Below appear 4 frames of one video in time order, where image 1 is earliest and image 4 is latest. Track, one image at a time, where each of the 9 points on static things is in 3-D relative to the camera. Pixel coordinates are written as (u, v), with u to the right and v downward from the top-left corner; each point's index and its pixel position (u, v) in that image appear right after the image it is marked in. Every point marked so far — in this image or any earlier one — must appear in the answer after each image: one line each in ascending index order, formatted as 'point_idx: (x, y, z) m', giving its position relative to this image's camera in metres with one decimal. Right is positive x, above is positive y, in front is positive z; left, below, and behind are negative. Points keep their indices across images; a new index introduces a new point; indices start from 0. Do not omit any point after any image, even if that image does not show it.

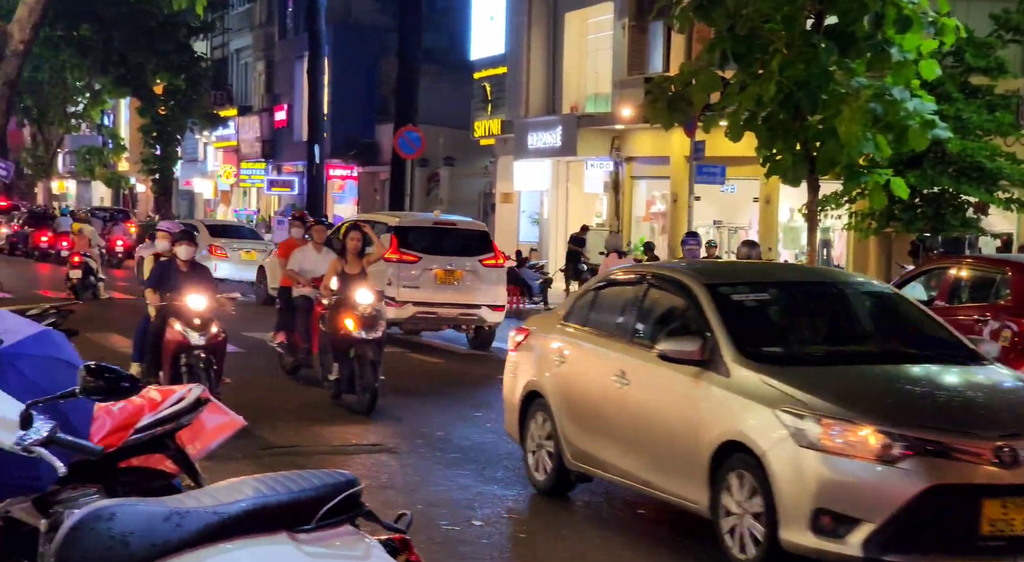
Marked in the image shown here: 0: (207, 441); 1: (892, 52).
0: (-1.3, -0.7, +5.5) m
1: (+4.2, +2.6, +14.2) m
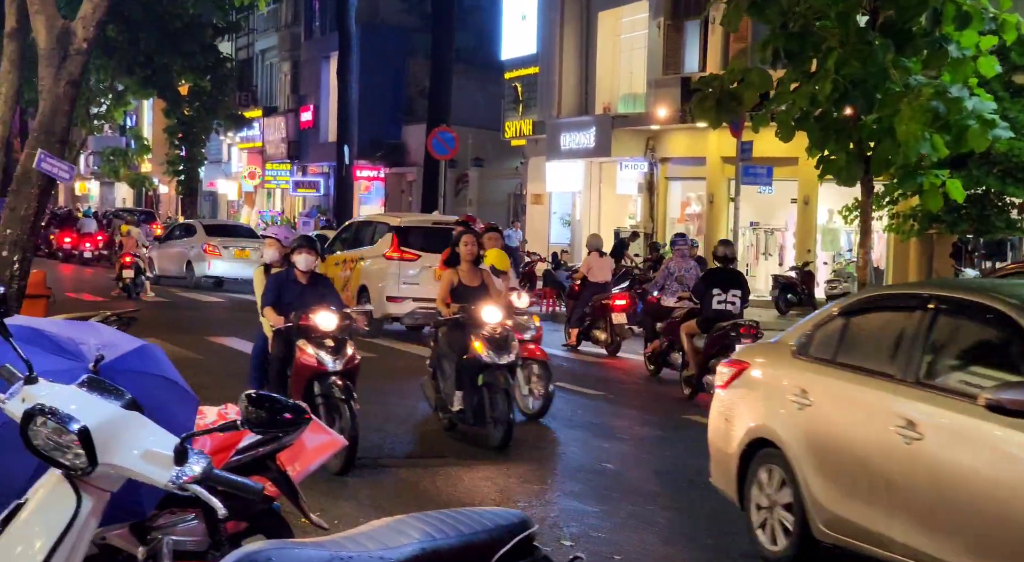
0: (-0.8, -0.7, +5.2) m
1: (+4.8, +2.5, +13.8) m
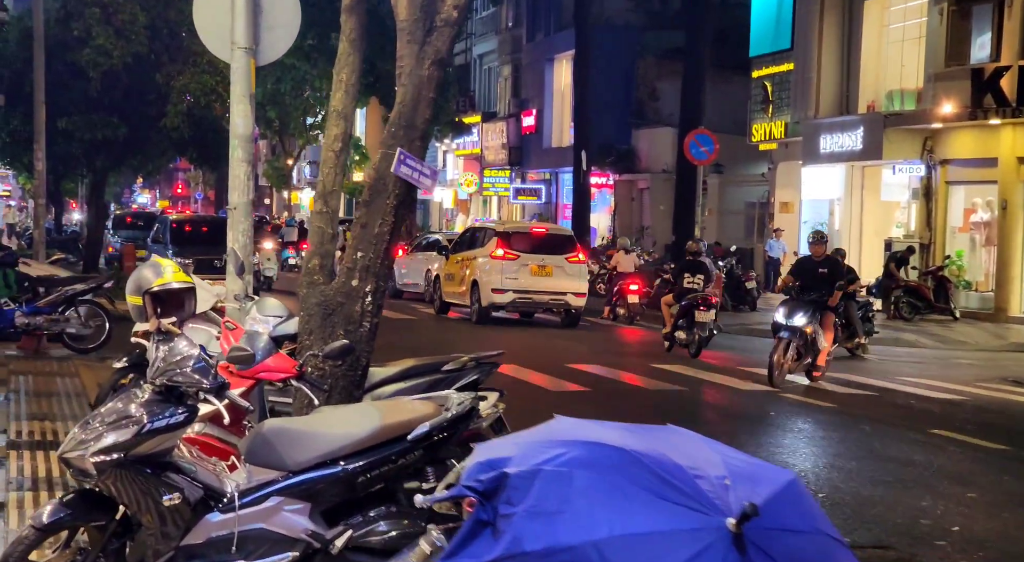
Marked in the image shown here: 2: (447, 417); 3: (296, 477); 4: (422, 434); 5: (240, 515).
0: (+1.2, -0.9, +3.1) m
1: (+8.0, +2.3, +10.8) m
2: (-0.3, -0.6, +5.4) m
3: (-0.9, -0.8, +5.1) m
4: (-0.4, -0.6, +5.3) m
5: (-1.1, -0.9, +5.1) m
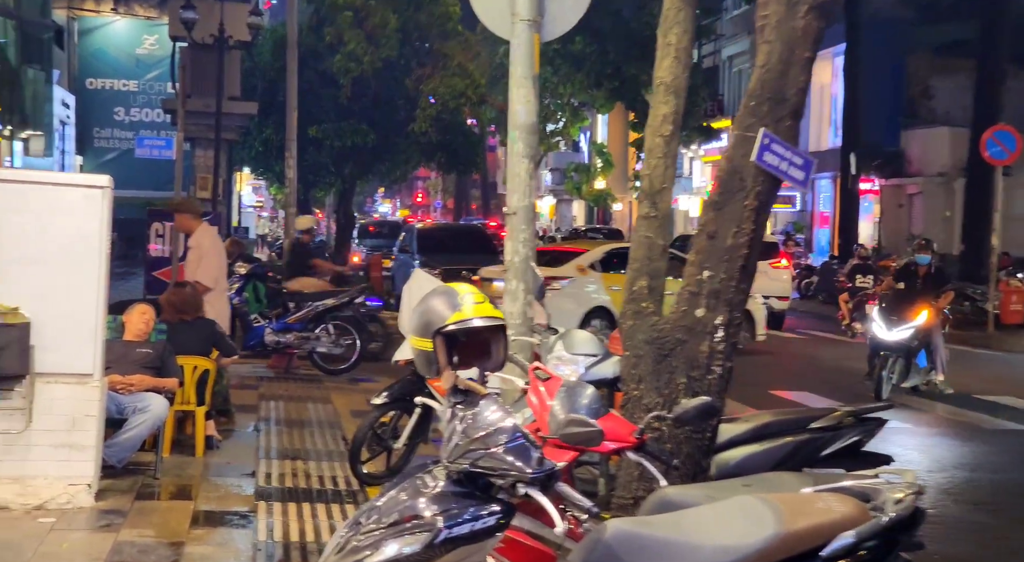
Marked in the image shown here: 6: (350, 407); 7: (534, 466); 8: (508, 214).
0: (+2.0, -1.0, +1.1) m
1: (+10.1, +2.1, +7.5) m
2: (+1.0, -0.7, +3.6) m
3: (+0.4, -0.9, +3.4) m
4: (+0.9, -0.7, +3.5) m
5: (+0.2, -1.0, +3.4) m
6: (-1.3, -1.0, +10.6) m
7: (0.0, -0.5, +3.4) m
8: (0.0, +0.4, +7.4) m
